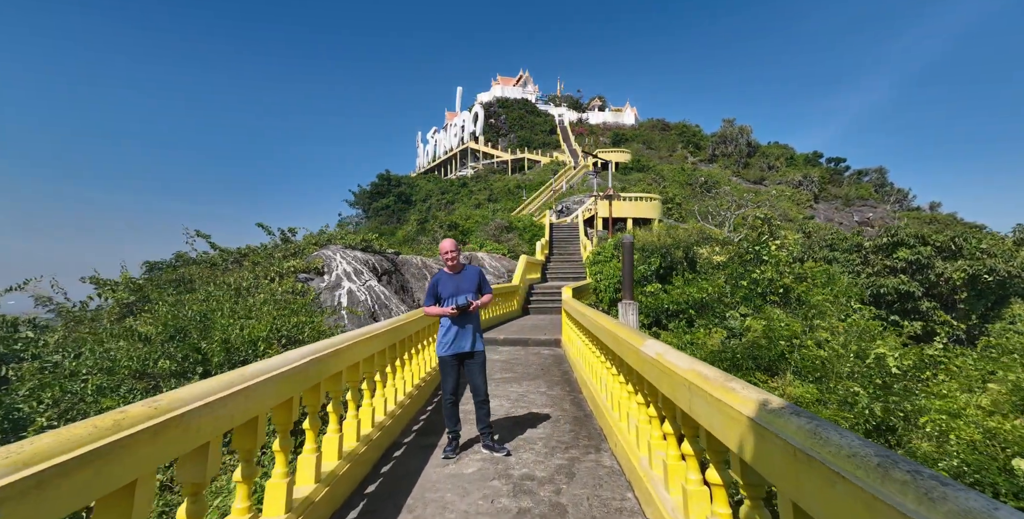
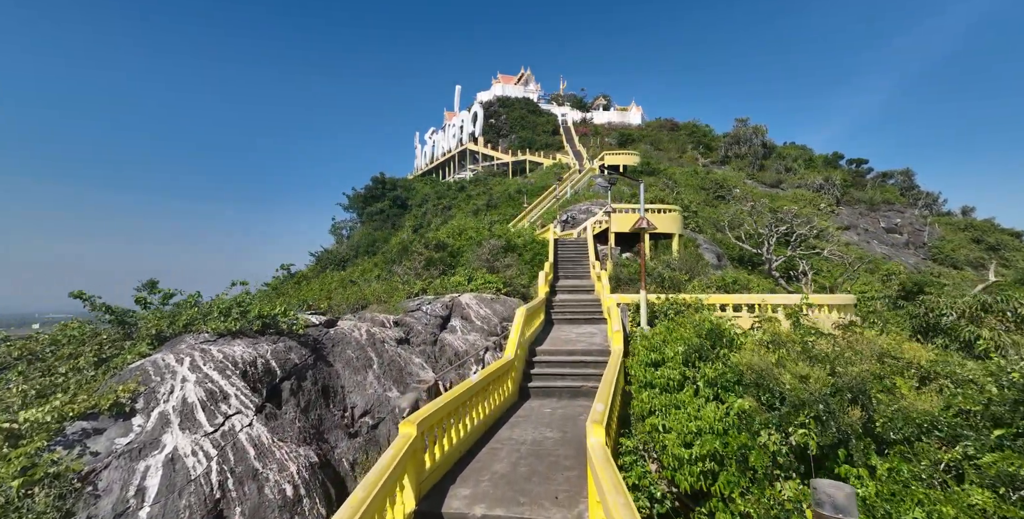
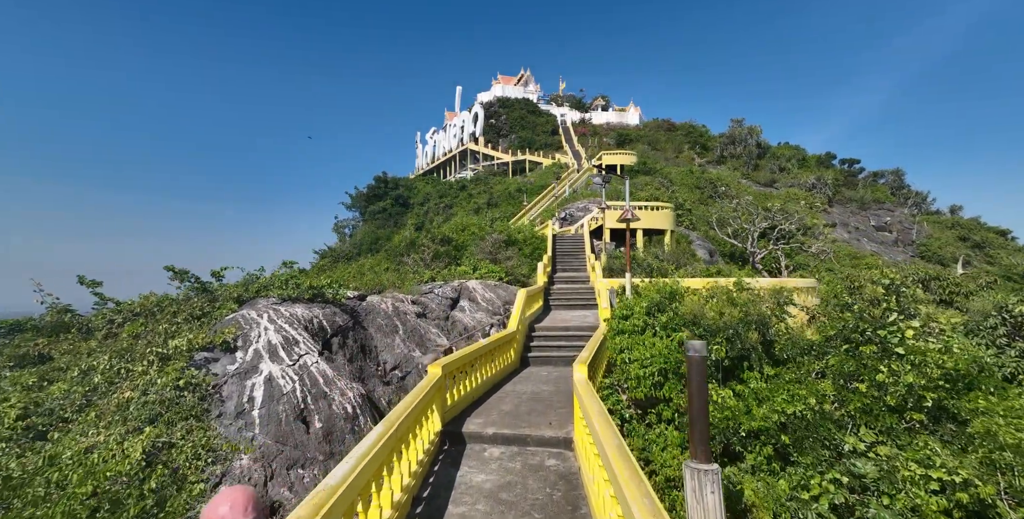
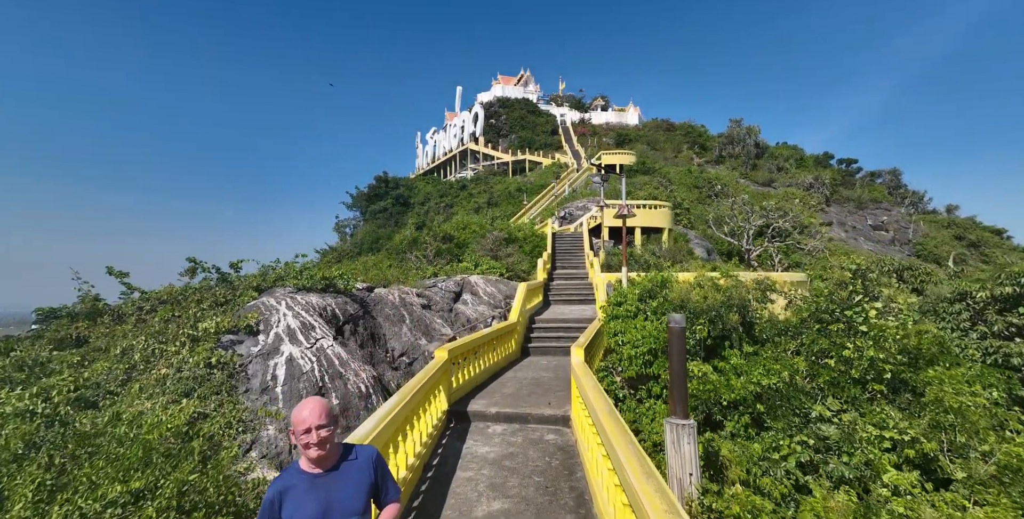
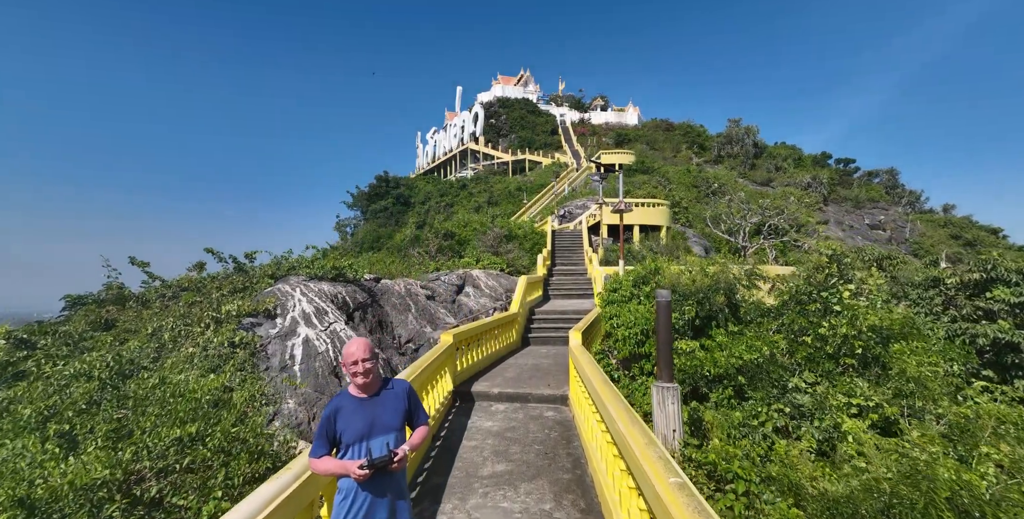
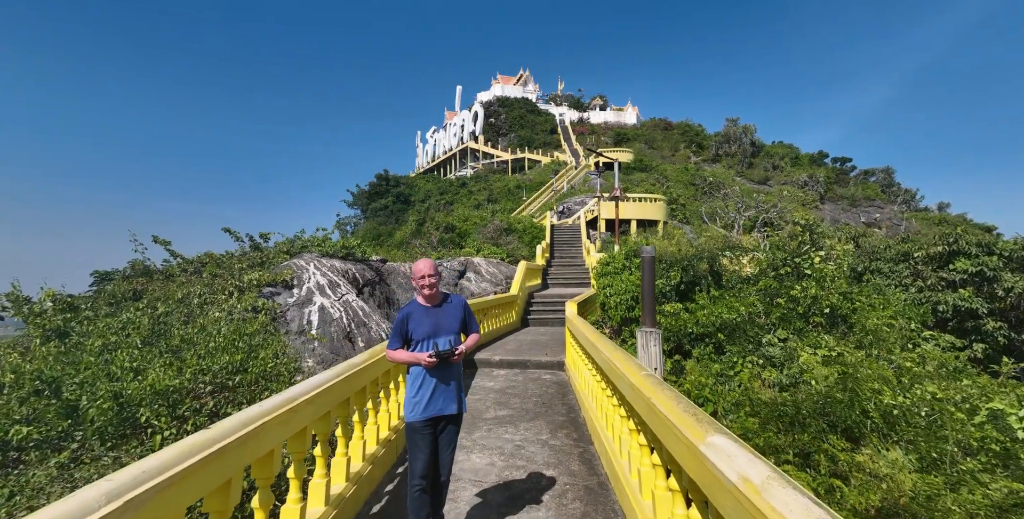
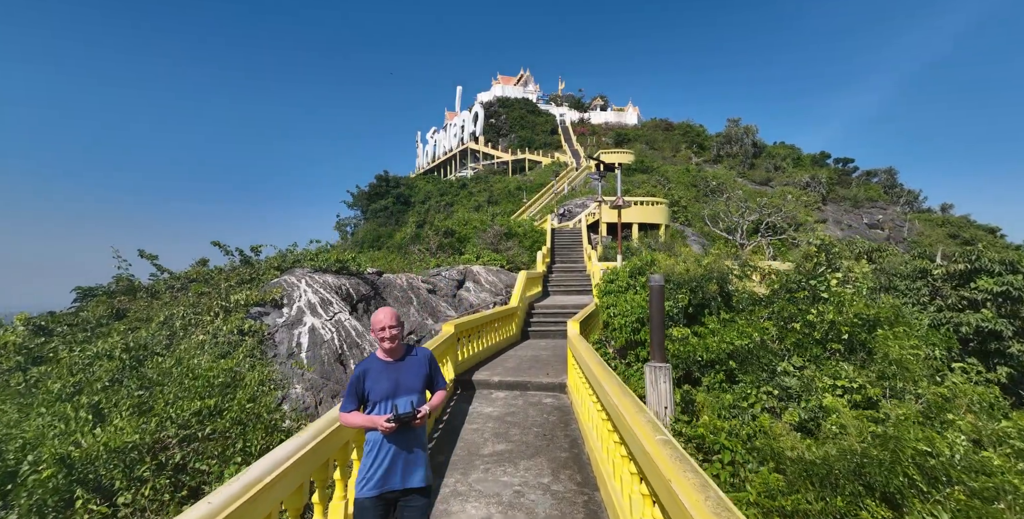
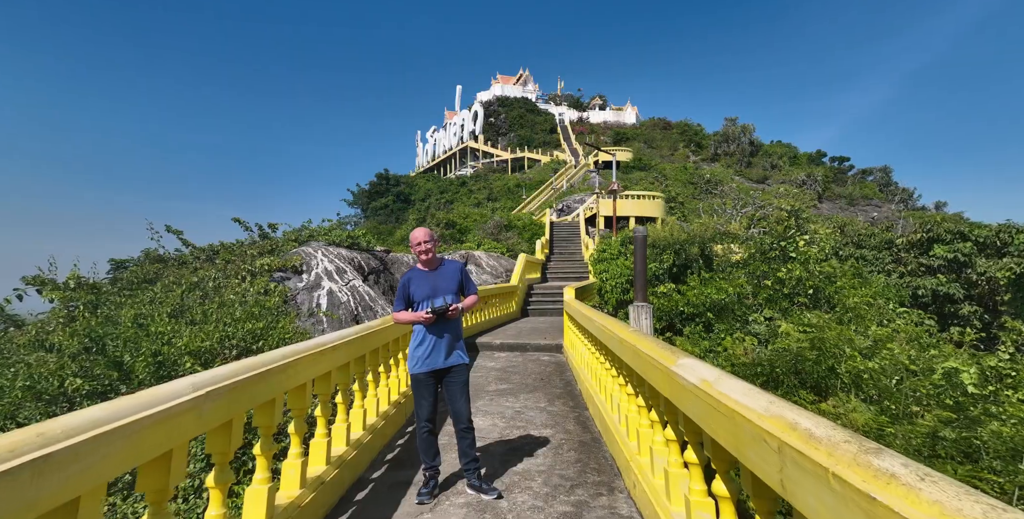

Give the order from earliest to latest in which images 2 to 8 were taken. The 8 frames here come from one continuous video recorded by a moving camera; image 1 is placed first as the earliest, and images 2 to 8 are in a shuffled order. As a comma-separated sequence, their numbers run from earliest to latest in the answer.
8, 6, 7, 5, 4, 3, 2
